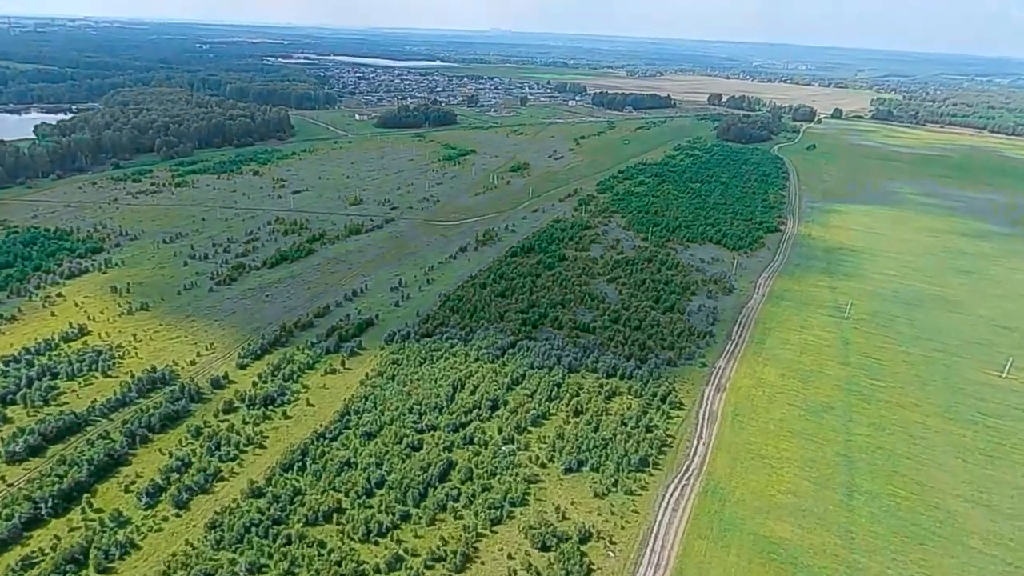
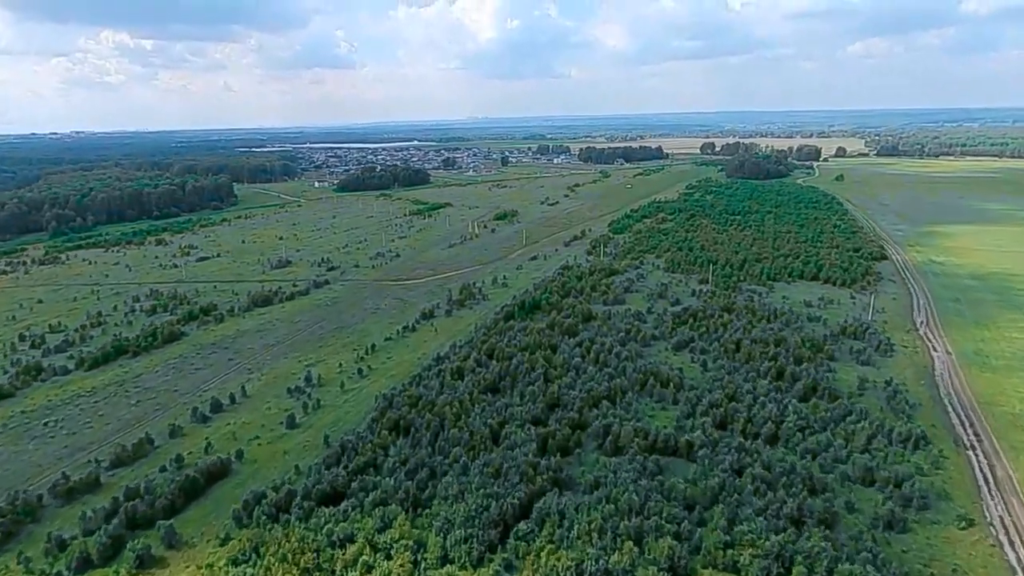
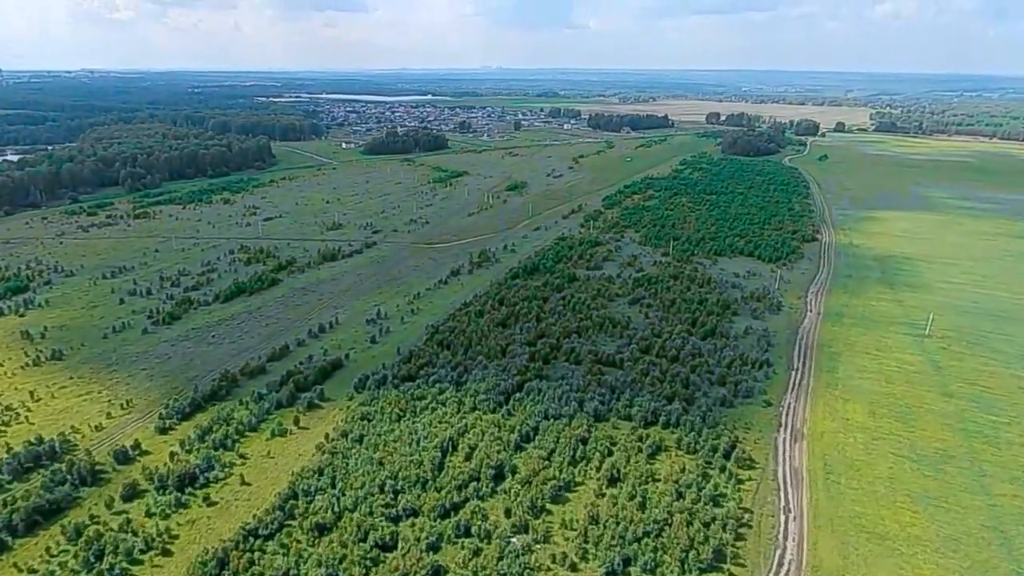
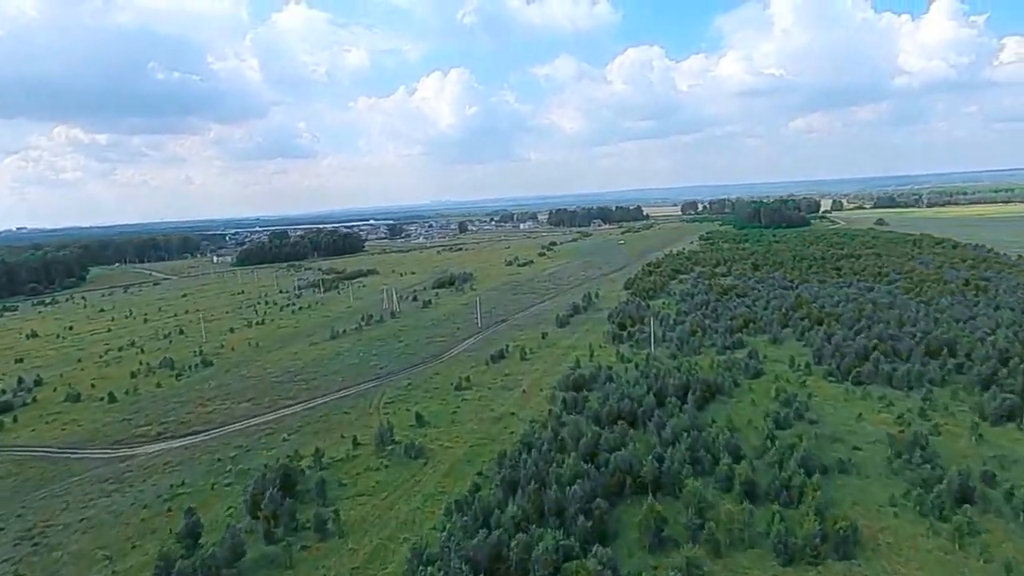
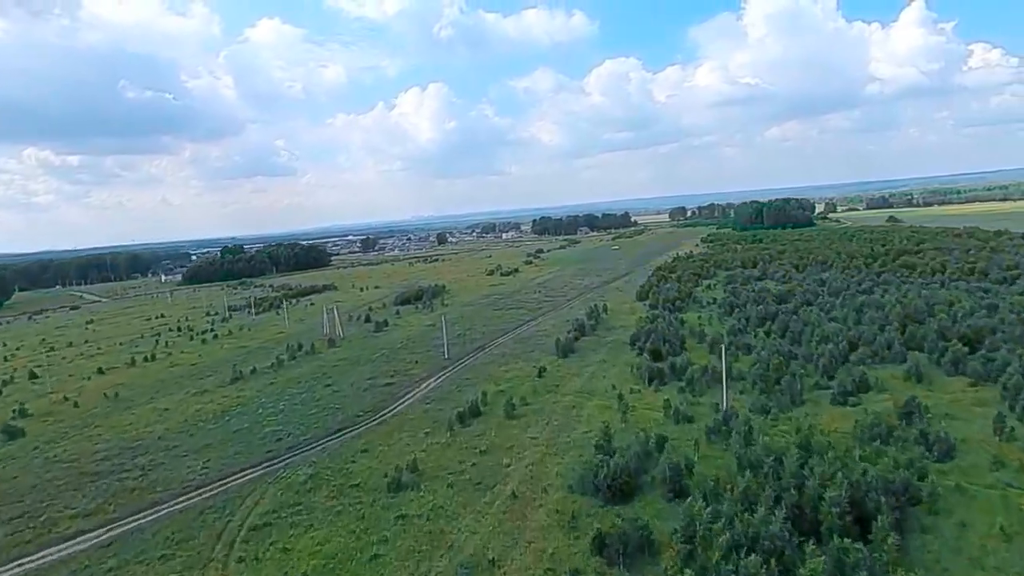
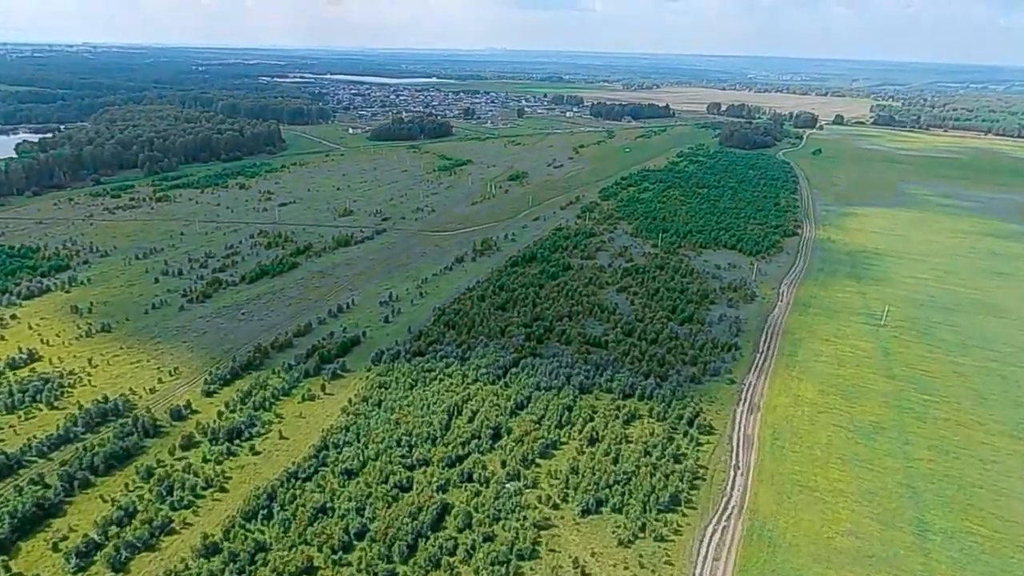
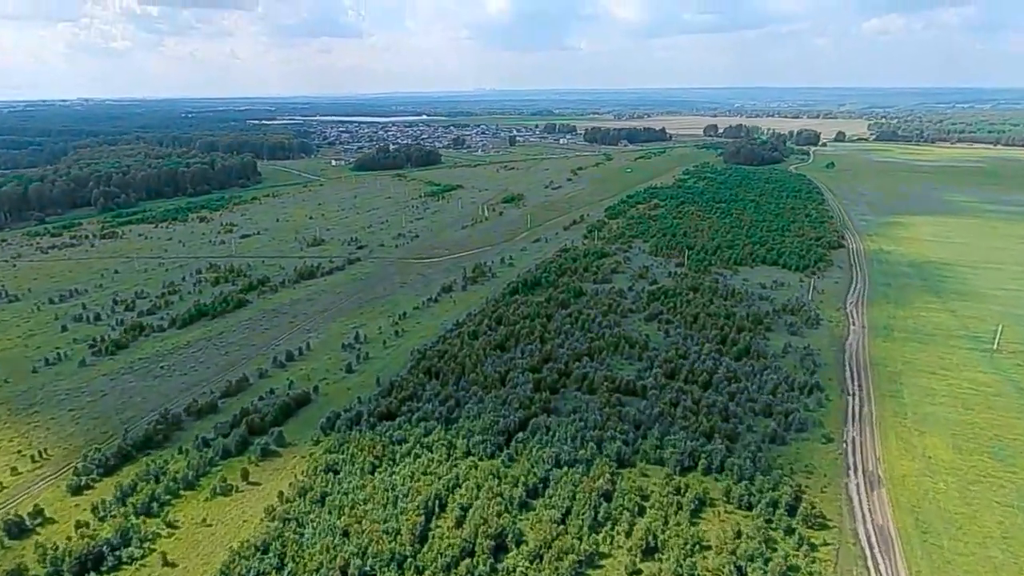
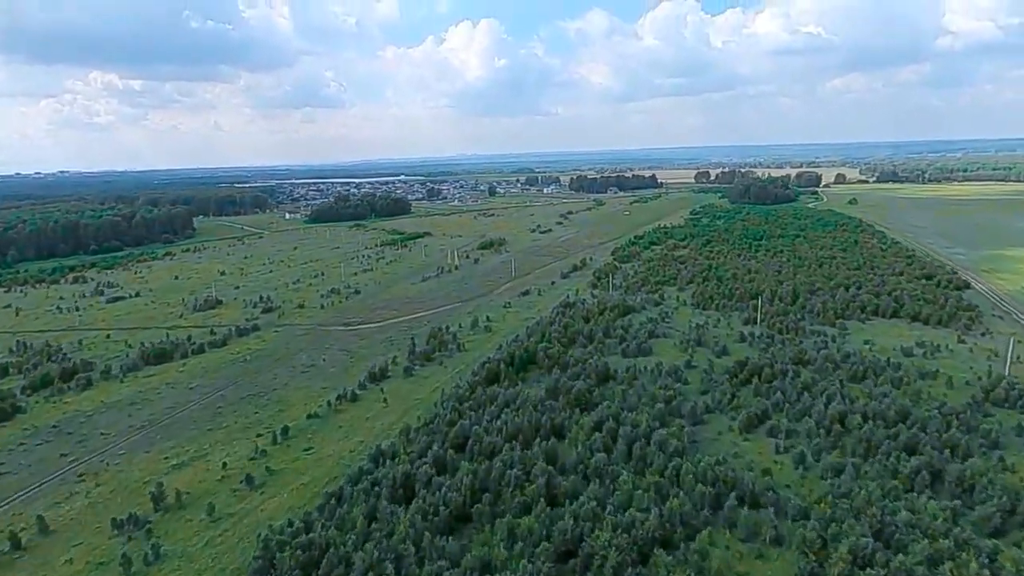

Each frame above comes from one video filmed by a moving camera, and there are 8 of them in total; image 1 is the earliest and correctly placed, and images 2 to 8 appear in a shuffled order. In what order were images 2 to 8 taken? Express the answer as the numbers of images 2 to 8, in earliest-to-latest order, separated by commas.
6, 3, 7, 2, 8, 4, 5
